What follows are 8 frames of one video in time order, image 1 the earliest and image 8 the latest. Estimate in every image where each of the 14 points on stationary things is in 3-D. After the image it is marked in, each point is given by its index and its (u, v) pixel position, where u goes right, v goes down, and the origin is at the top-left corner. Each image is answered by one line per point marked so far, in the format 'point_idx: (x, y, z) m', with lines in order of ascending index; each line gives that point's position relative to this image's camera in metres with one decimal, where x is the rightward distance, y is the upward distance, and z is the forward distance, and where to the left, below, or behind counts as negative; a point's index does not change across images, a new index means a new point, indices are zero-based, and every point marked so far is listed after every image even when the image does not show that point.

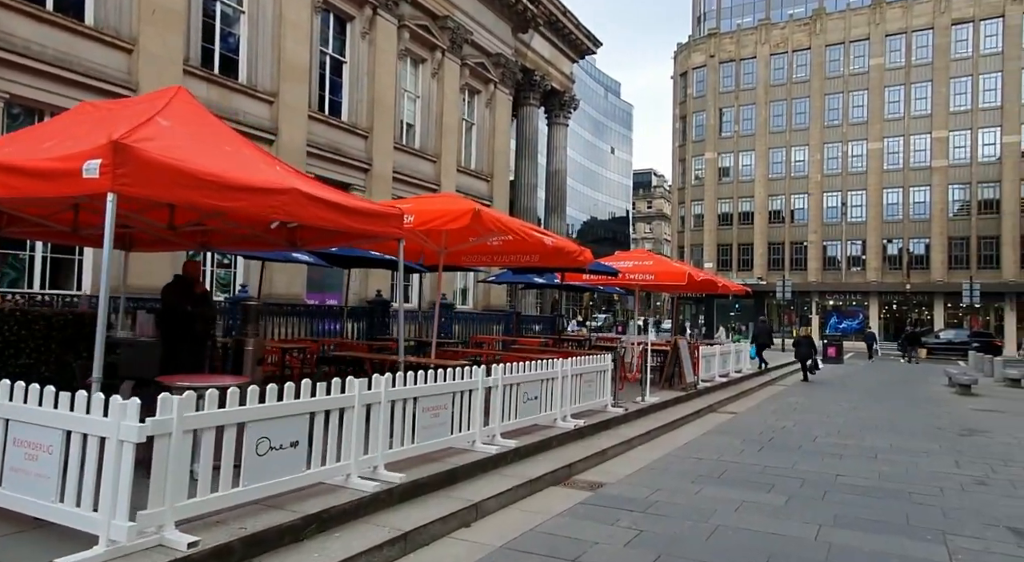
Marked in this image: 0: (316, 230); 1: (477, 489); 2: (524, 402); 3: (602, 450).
0: (-1.9, +0.5, +6.9) m
1: (-0.3, -1.6, +5.6) m
2: (+0.1, -1.2, +7.6) m
3: (+0.9, -1.8, +8.0) m
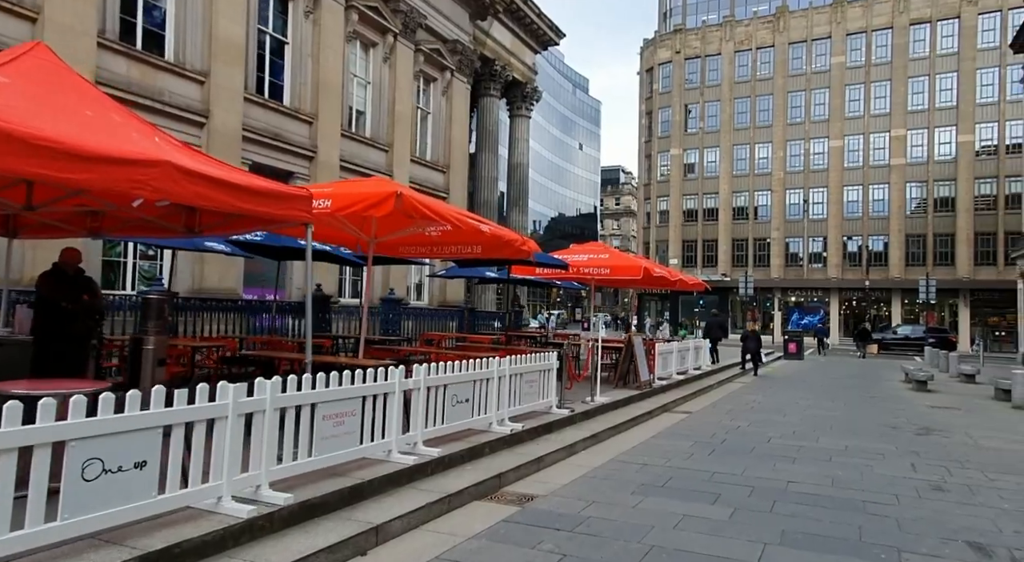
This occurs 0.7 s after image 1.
0: (-2.5, +0.6, +6.2) m
1: (-0.9, -1.5, +4.9) m
2: (-0.6, -1.1, +7.0) m
3: (+0.2, -1.7, +7.4) m
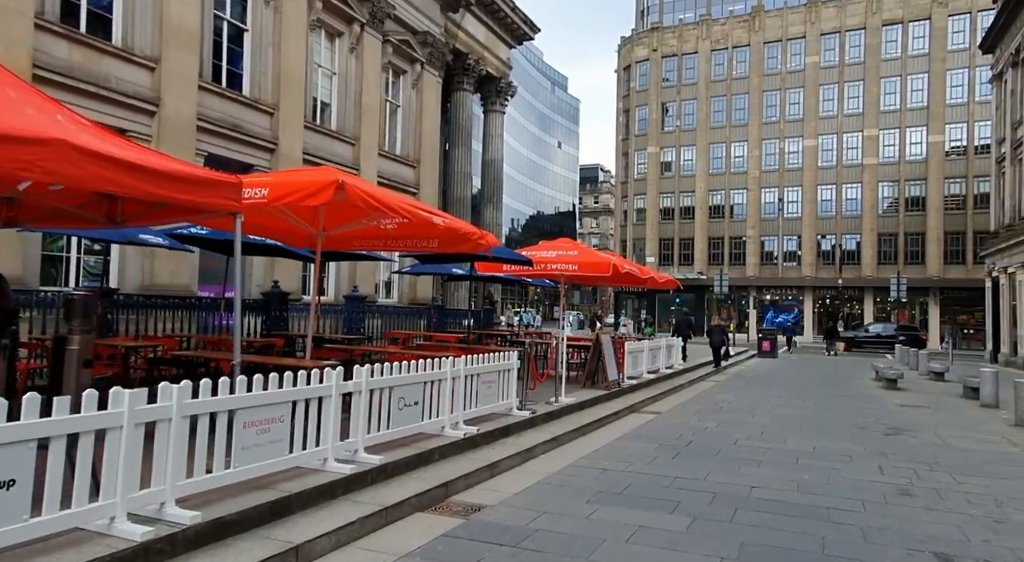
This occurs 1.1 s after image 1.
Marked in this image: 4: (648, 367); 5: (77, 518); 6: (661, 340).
0: (-2.9, +0.6, +5.8) m
1: (-1.2, -1.5, +4.5) m
2: (-1.0, -1.1, +6.6) m
3: (-0.2, -1.7, +7.0) m
4: (+3.2, -2.0, +17.5) m
5: (-2.1, -1.1, +3.6) m
6: (+3.8, -1.5, +18.9) m
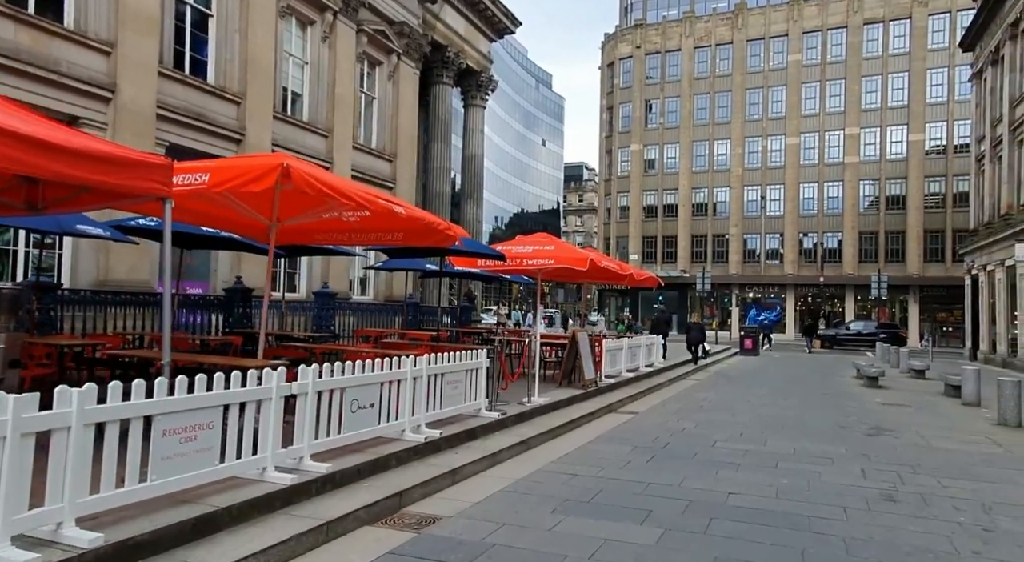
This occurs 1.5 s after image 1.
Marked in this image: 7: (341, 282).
0: (-3.2, +0.6, +5.3) m
1: (-1.5, -1.4, +4.1) m
2: (-1.3, -1.1, +6.2) m
3: (-0.5, -1.6, +6.5) m
4: (+2.6, -1.9, +17.1) m
5: (-2.3, -1.1, +3.1) m
6: (+3.2, -1.4, +18.5) m
7: (-4.5, 0.0, +19.5) m
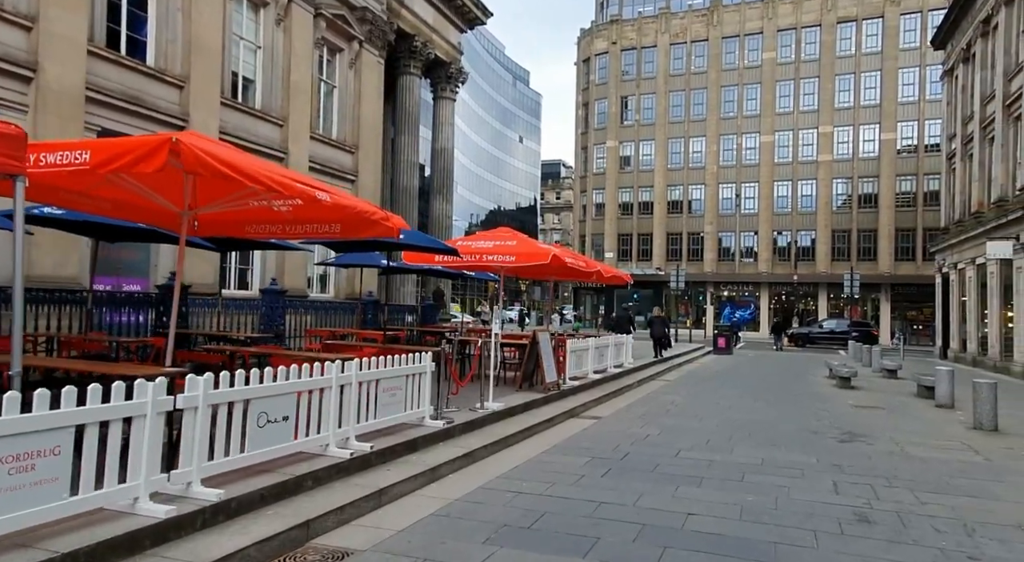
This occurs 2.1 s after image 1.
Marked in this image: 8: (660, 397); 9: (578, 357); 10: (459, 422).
0: (-3.6, +0.7, +4.4) m
1: (-1.9, -1.4, +3.3) m
2: (-1.8, -1.0, +5.4) m
3: (-1.0, -1.6, +5.8) m
4: (+1.8, -1.9, +16.4) m
5: (-2.7, -1.1, +2.3) m
6: (+2.3, -1.3, +17.9) m
7: (-5.4, +0.1, +18.7) m
8: (+3.0, -2.3, +15.1) m
9: (+1.3, -1.5, +15.2) m
10: (-0.6, -1.6, +8.6) m
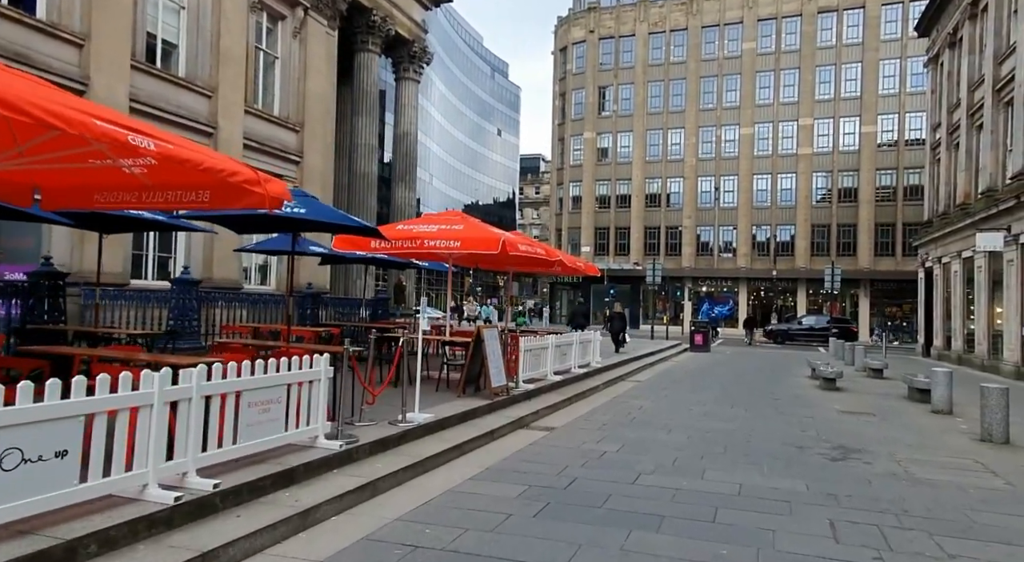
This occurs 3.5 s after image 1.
0: (-4.3, +0.8, +2.6) m
1: (-2.5, -1.3, +1.6) m
2: (-2.5, -0.9, +3.6) m
3: (-1.7, -1.5, +4.1) m
4: (+0.8, -1.7, +14.8) m
5: (-3.3, -1.0, +0.5) m
6: (+1.3, -1.1, +16.2) m
7: (-6.4, +0.3, +16.8) m
8: (+2.0, -2.1, +13.4) m
9: (+0.4, -1.4, +13.5) m
10: (-1.4, -1.5, +6.9) m
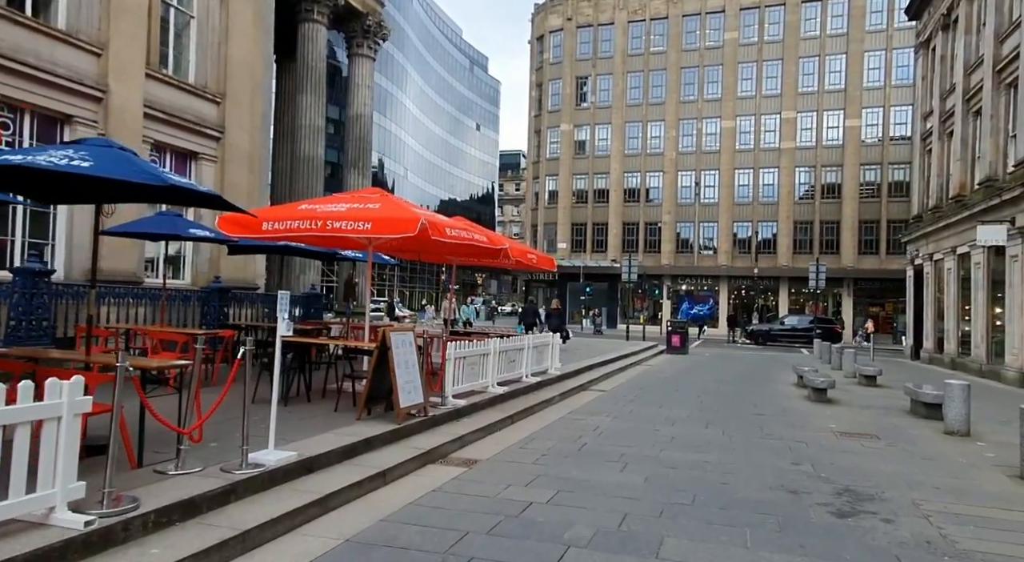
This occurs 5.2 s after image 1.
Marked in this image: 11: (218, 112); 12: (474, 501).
0: (-5.0, +0.9, +0.2) m
1: (-3.3, -1.2, -0.8) m
2: (-3.2, -0.8, +1.3) m
3: (-2.5, -1.4, +1.7) m
4: (-0.2, -1.6, +12.5) m
5: (-4.0, -0.9, -1.8) m
6: (+0.2, -1.0, +13.9) m
7: (-7.5, +0.4, +14.3) m
8: (+1.0, -2.0, +11.2) m
9: (-0.6, -1.2, +11.2) m
10: (-2.2, -1.4, +4.5) m
11: (-6.8, +3.9, +17.4) m
12: (-0.3, -1.8, +6.1) m
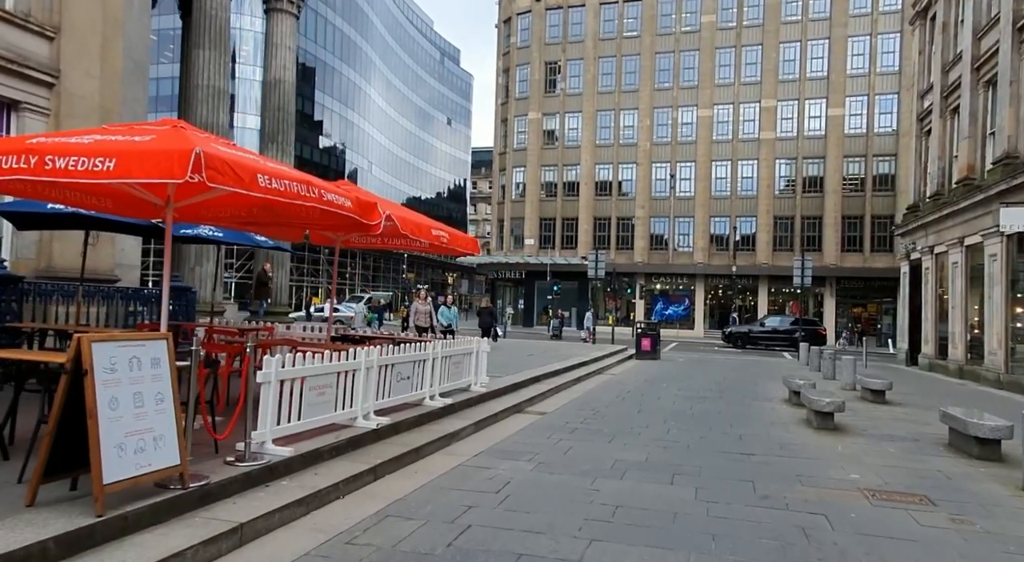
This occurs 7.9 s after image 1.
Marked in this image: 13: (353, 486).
0: (-6.0, +1.1, -3.7) m
1: (-4.2, -1.0, -4.6) m
2: (-4.2, -0.6, -2.6) m
3: (-3.5, -1.2, -2.1) m
4: (-1.5, -1.4, +8.7) m
5: (-4.9, -0.7, -5.7) m
6: (-1.1, -0.8, +10.2) m
7: (-8.8, +0.7, +10.4) m
8: (-0.3, -1.9, +7.5) m
9: (-1.9, -1.1, +7.4) m
10: (-3.3, -1.2, +0.7) m
11: (-8.3, +4.1, +13.4) m
12: (-1.4, -1.6, +2.4) m
13: (-1.4, -1.7, +6.5) m
